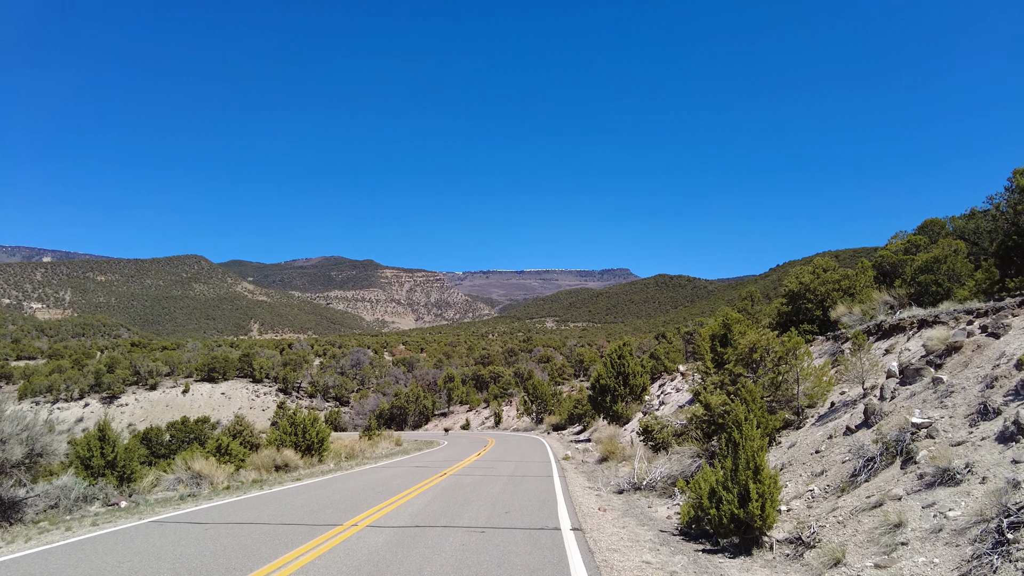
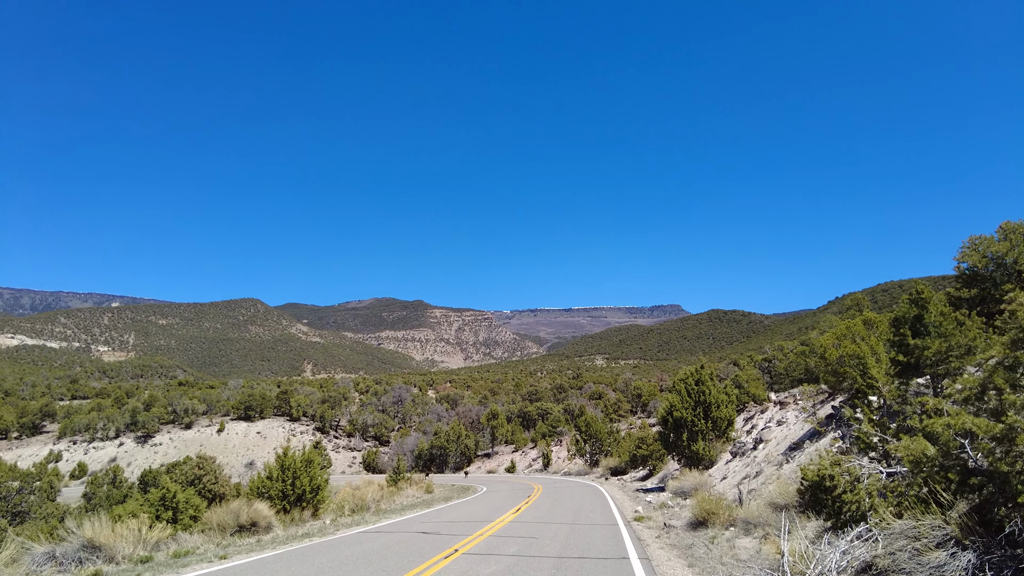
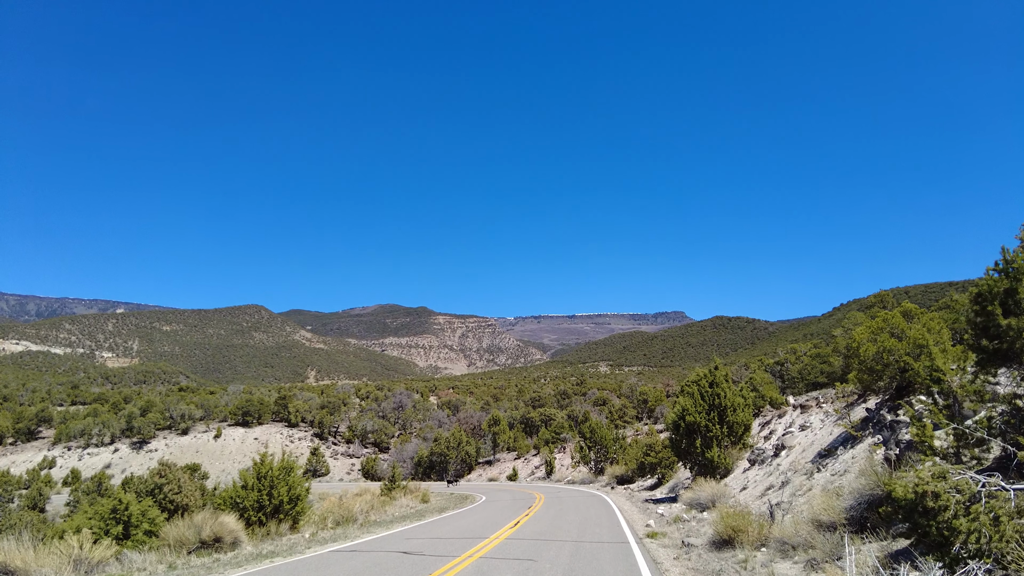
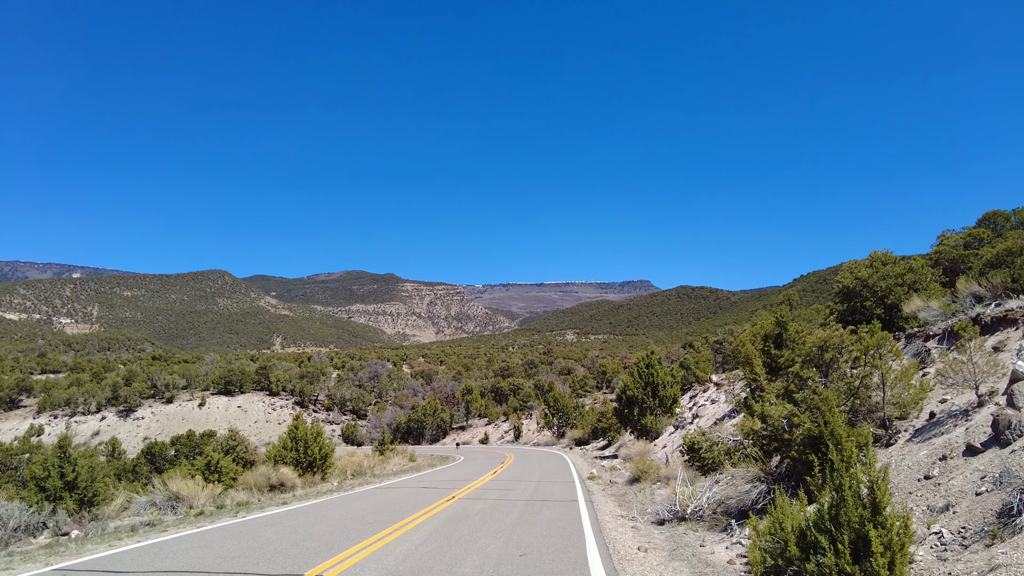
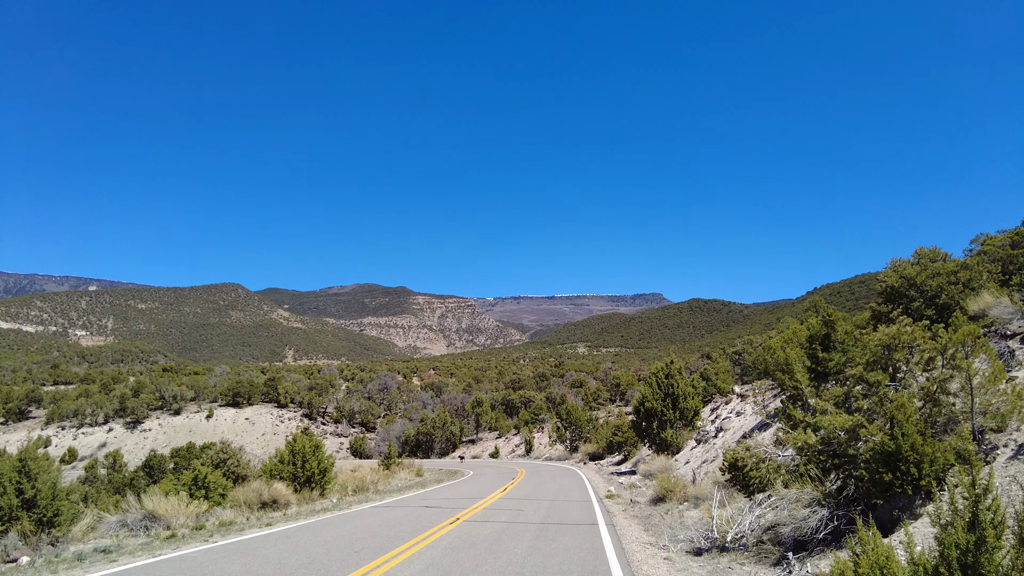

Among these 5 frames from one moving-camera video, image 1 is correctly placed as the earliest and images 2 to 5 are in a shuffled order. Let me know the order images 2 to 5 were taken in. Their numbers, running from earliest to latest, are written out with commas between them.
4, 5, 2, 3
